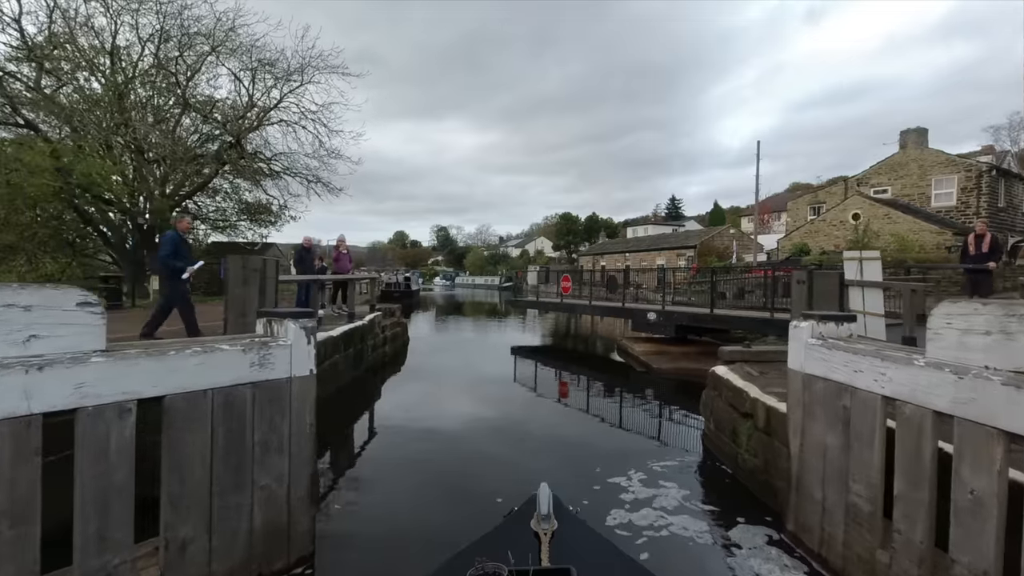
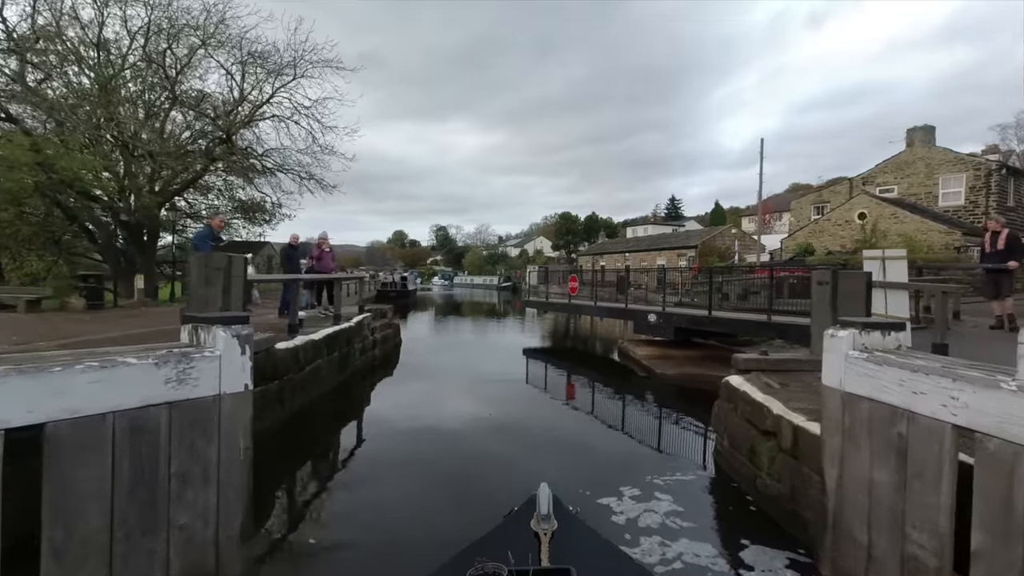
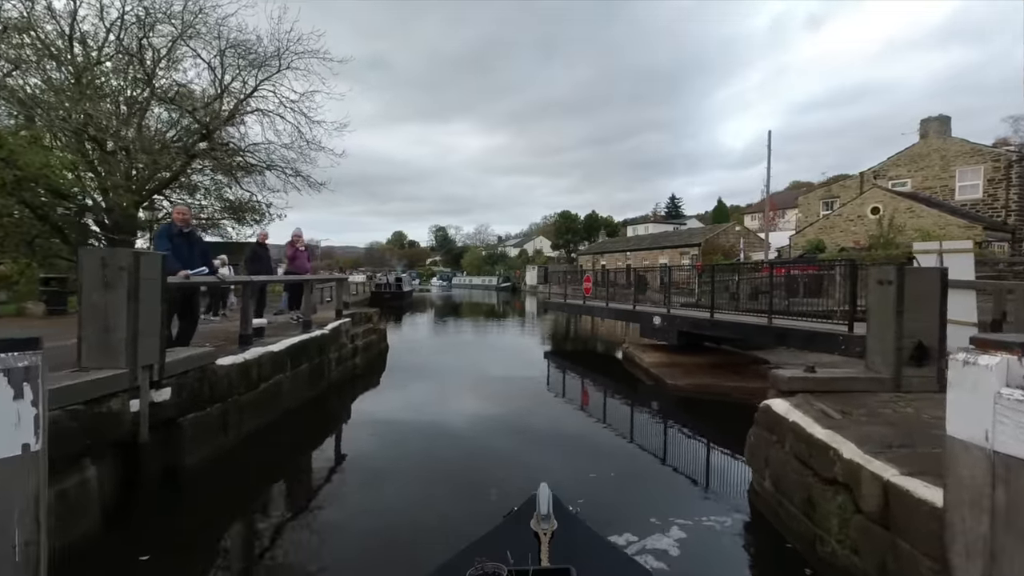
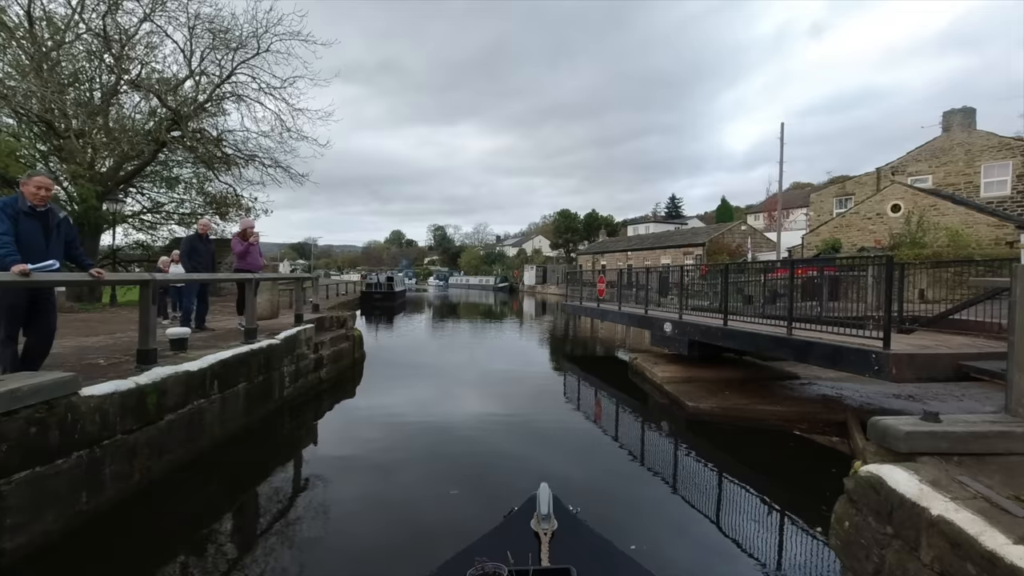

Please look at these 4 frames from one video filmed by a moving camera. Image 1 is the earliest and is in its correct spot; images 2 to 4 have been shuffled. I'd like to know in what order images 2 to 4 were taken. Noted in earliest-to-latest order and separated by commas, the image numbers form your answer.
2, 3, 4
